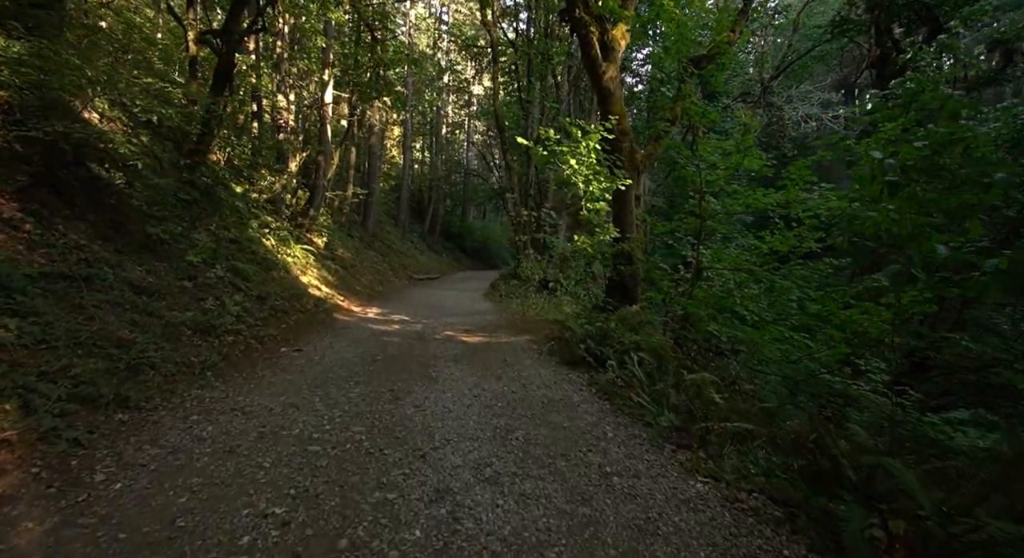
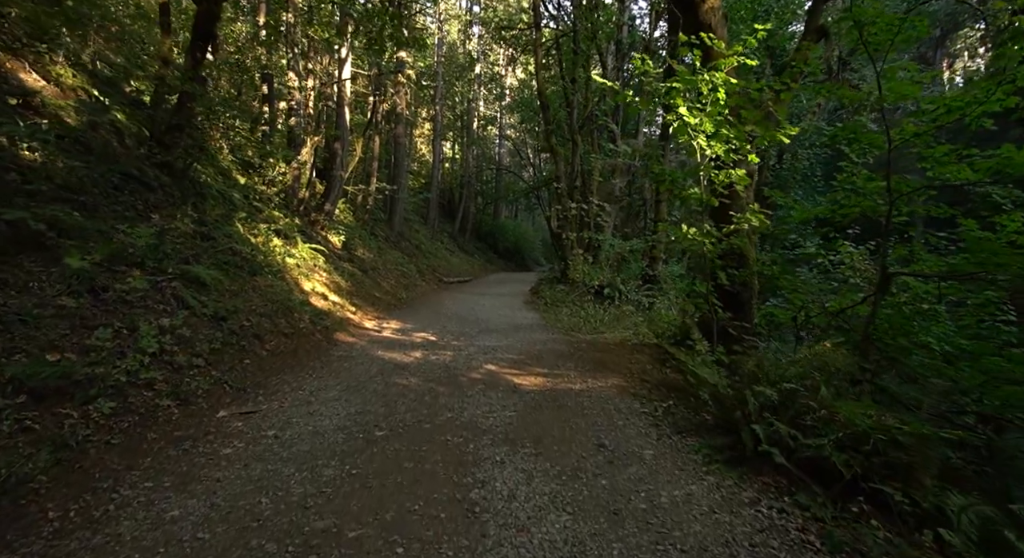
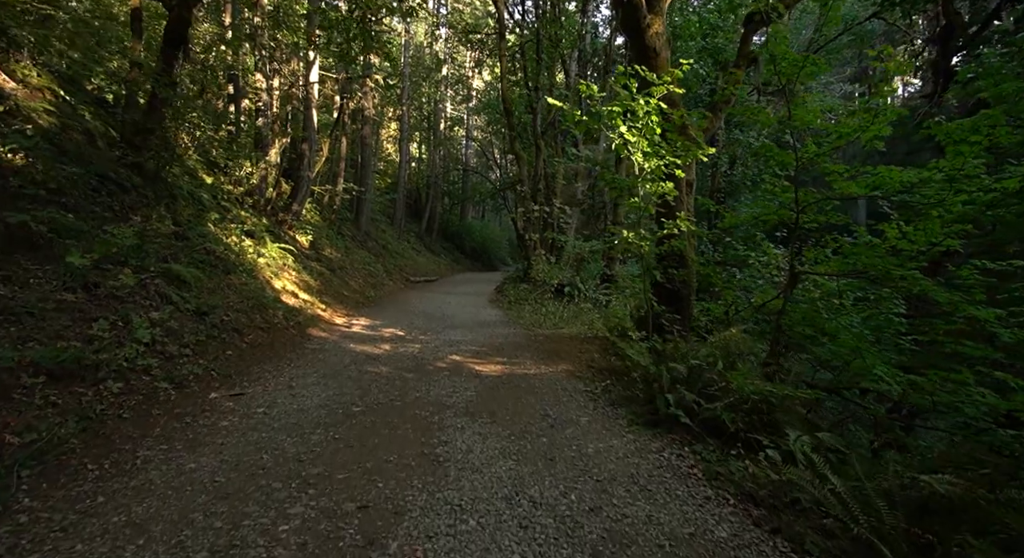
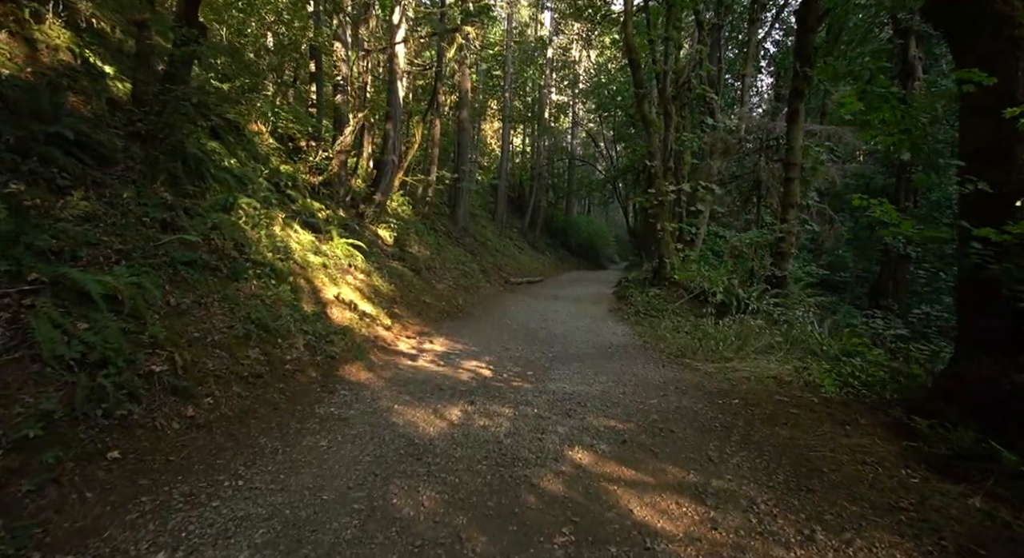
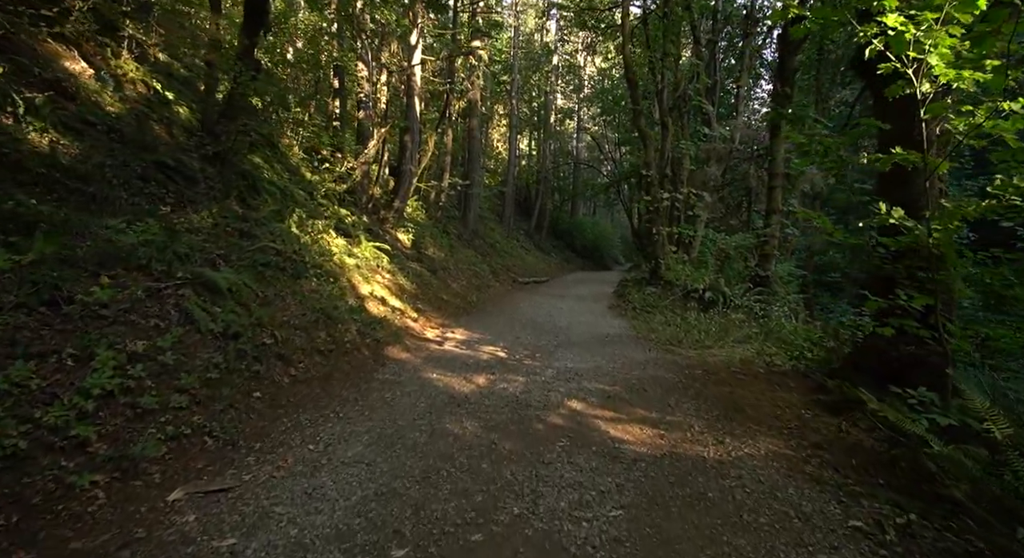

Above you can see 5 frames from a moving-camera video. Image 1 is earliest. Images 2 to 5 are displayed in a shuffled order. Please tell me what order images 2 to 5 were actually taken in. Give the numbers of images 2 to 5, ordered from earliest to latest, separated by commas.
3, 2, 5, 4
